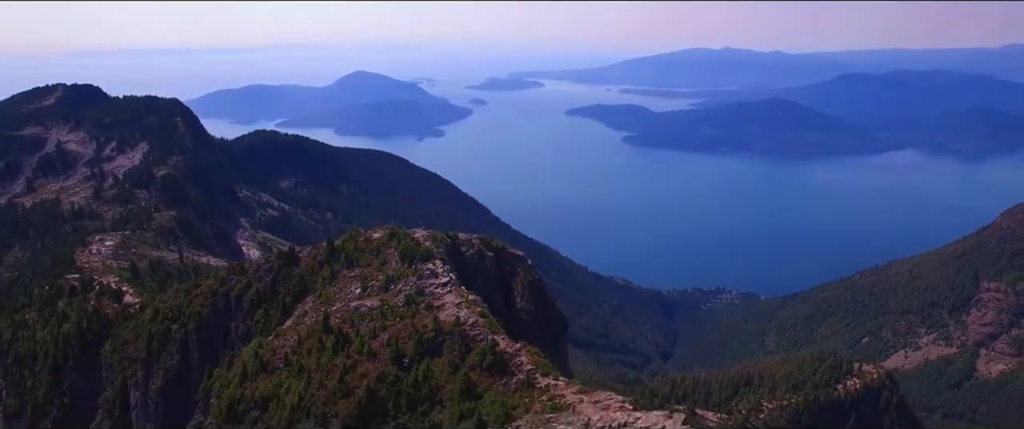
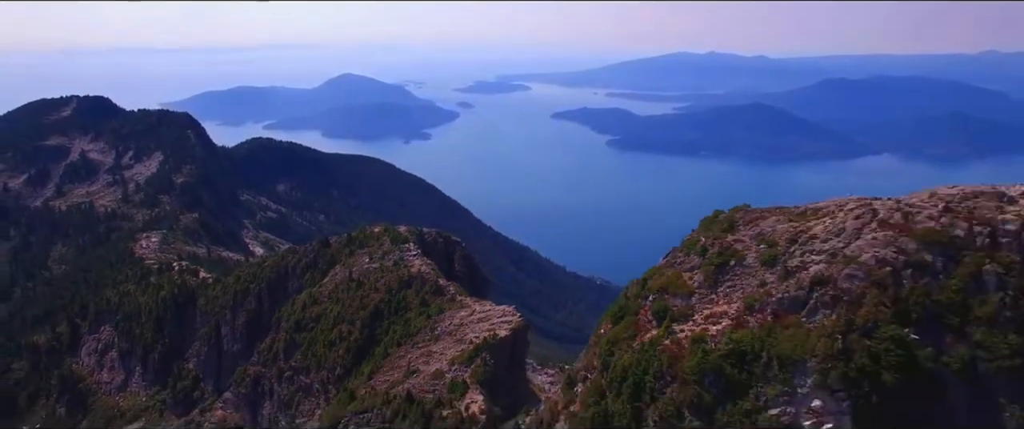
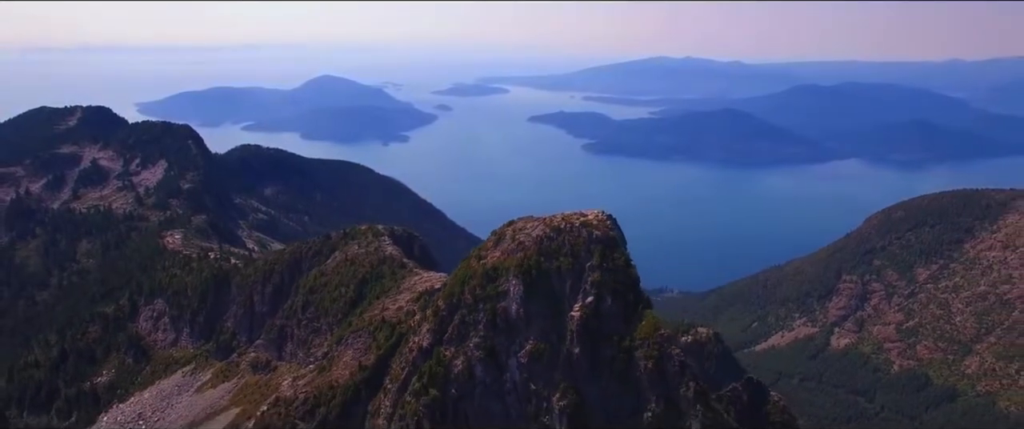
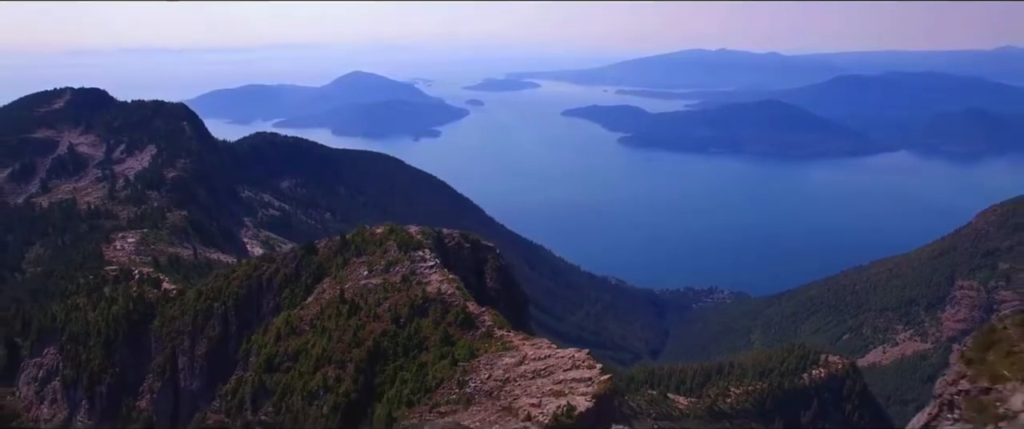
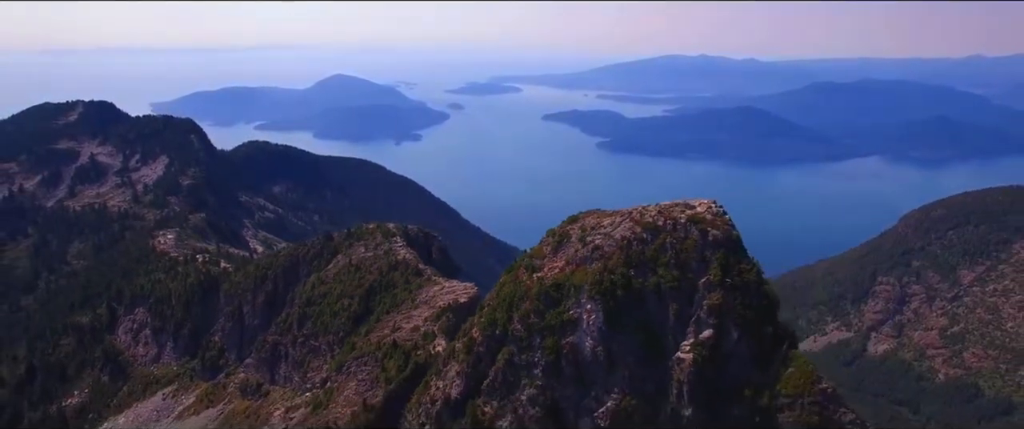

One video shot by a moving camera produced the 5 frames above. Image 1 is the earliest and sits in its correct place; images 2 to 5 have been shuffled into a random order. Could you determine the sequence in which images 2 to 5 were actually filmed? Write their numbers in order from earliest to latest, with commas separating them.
4, 2, 5, 3
